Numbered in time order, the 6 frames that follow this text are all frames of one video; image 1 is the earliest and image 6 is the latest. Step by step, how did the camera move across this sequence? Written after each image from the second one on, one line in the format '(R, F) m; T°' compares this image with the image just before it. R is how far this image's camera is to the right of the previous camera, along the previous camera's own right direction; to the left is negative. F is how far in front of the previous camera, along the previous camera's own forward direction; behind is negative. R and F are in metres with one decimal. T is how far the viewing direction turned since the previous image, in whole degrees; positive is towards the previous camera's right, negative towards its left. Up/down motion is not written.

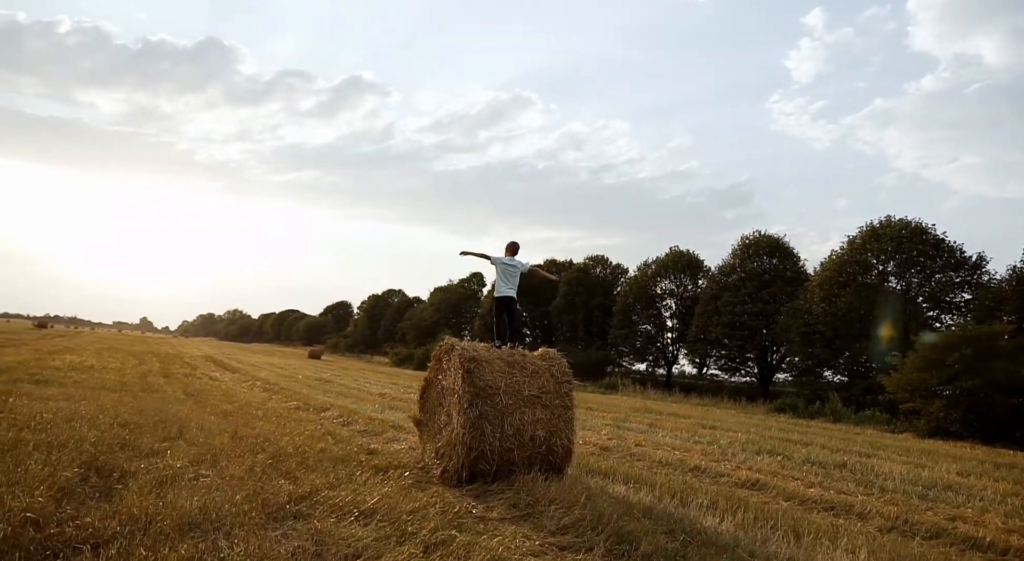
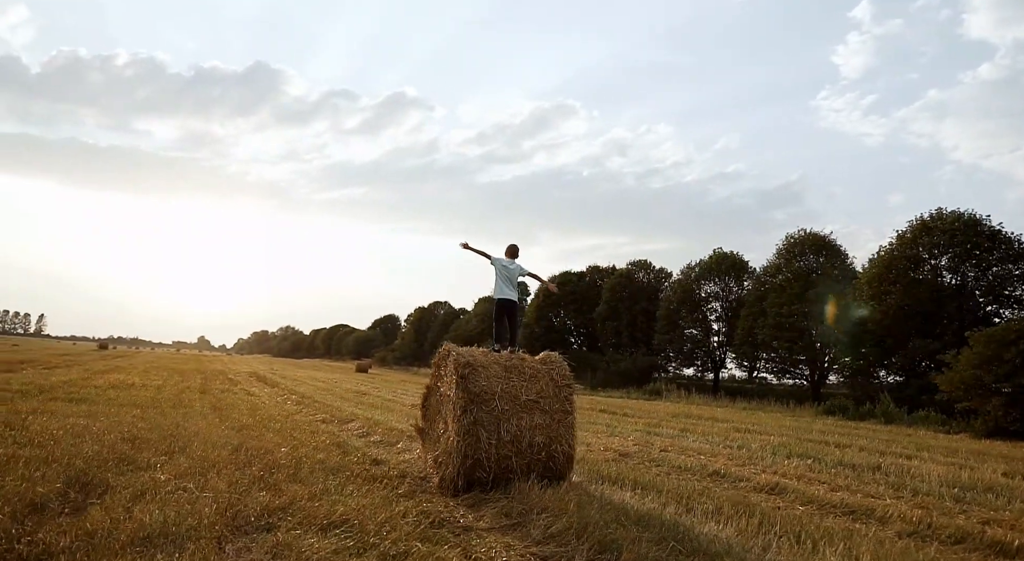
(+0.4, +0.2) m; -3°
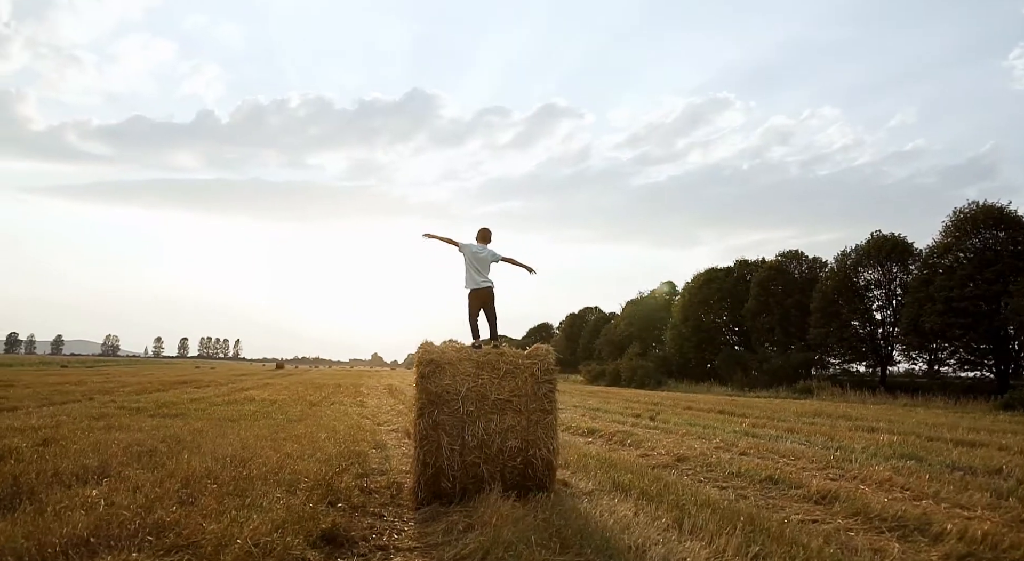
(+1.2, +0.7) m; -11°
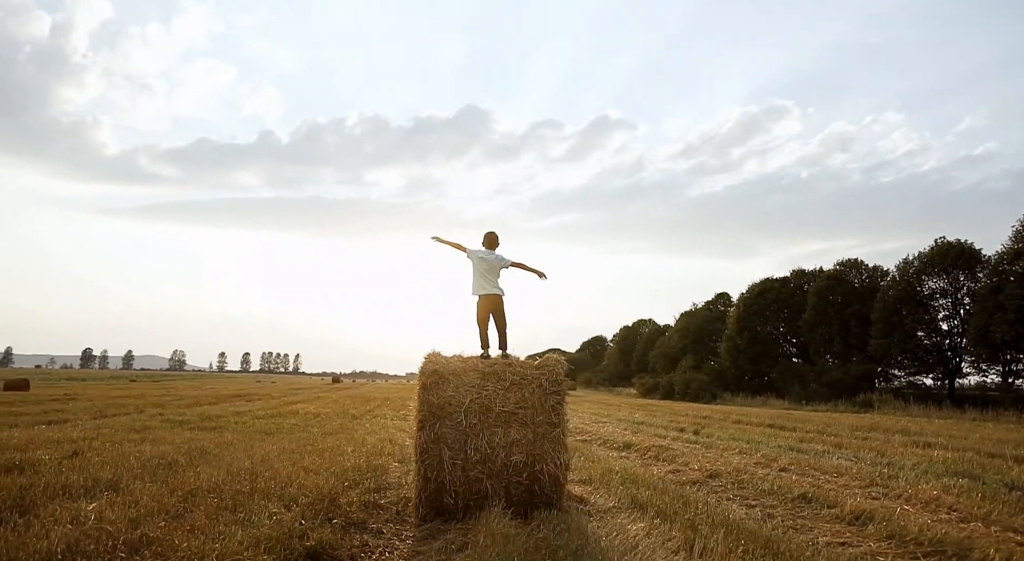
(+0.3, +0.2) m; -4°
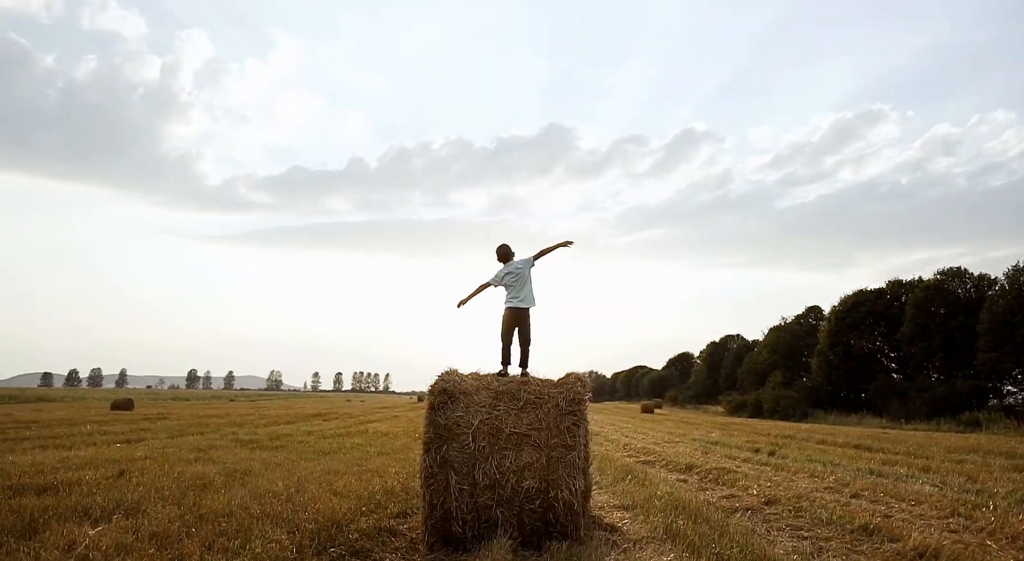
(+0.4, +0.3) m; -6°
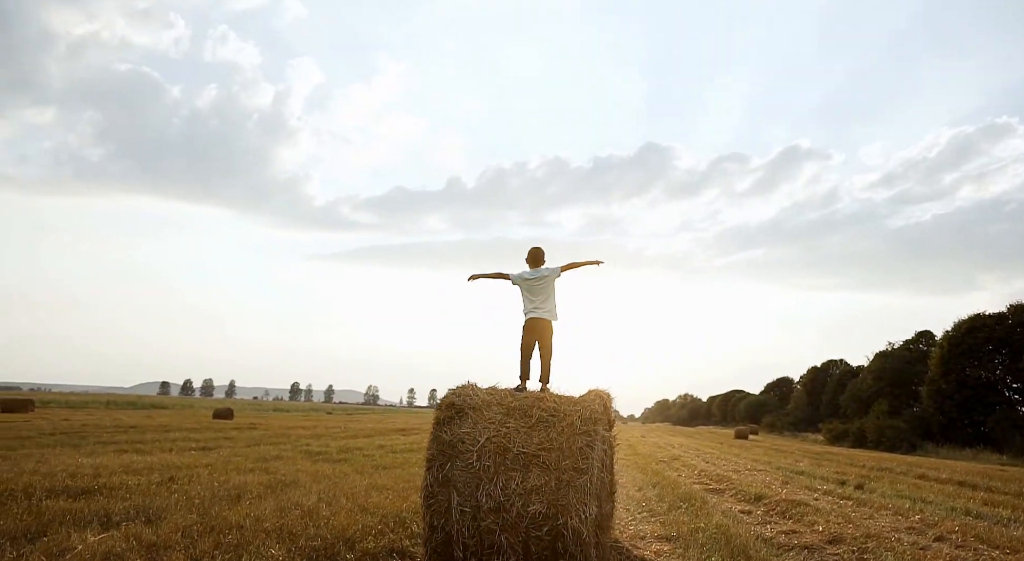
(+0.5, +0.3) m; -7°
